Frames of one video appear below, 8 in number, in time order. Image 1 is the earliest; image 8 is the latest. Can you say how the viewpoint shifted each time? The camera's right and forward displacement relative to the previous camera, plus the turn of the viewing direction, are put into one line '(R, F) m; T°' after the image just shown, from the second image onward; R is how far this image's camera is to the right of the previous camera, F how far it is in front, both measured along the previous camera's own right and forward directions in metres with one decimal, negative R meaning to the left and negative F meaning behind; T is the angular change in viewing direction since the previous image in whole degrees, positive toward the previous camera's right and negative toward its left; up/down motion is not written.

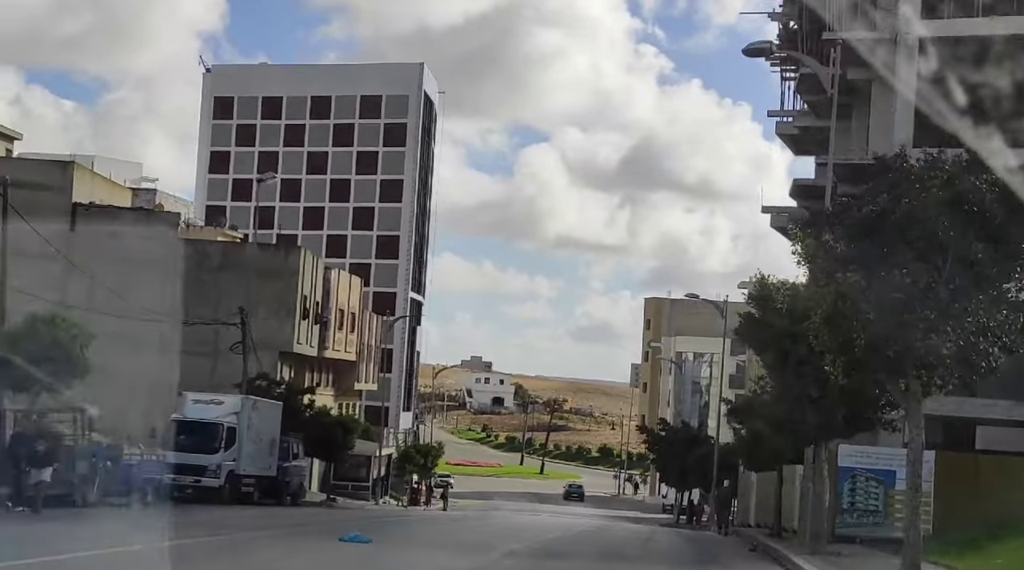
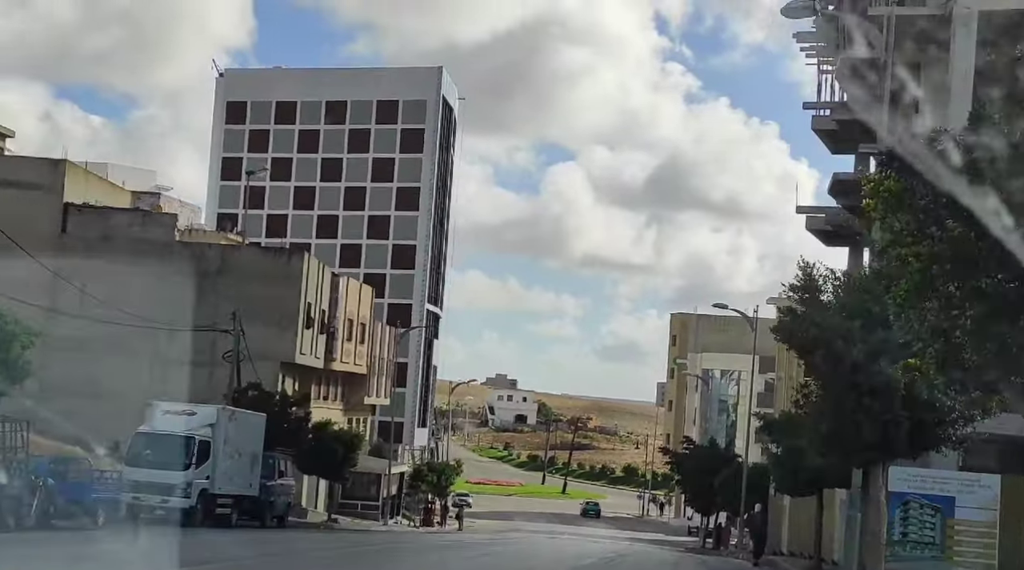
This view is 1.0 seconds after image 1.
(+0.3, +3.3) m; -1°
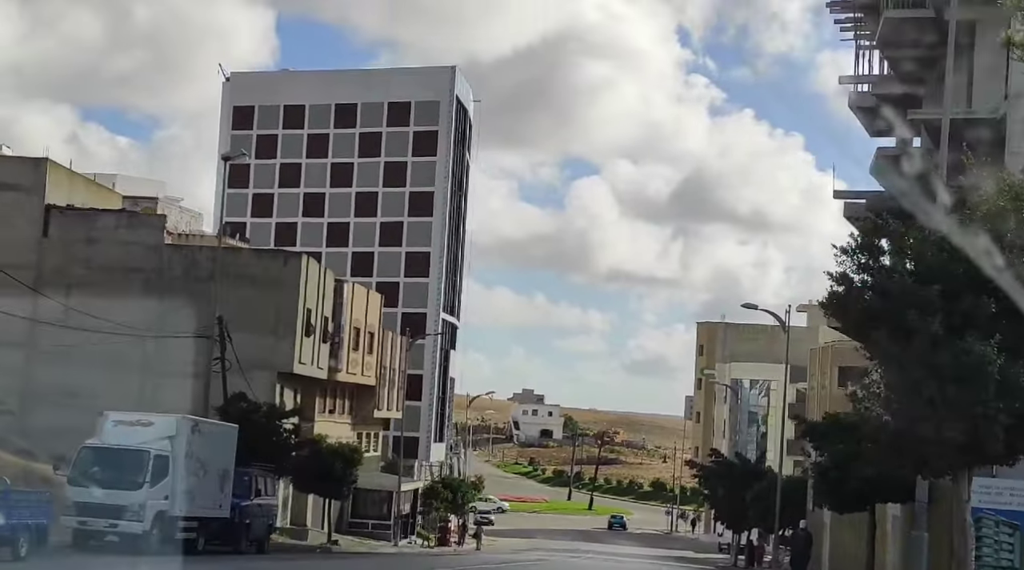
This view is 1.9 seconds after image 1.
(+0.4, +3.6) m; -1°
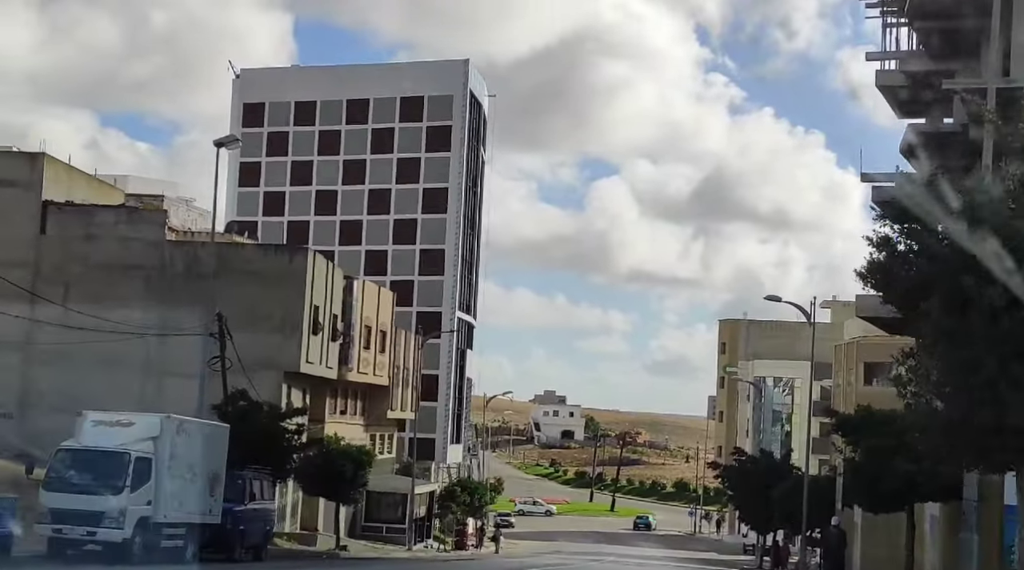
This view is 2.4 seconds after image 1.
(+0.2, +1.7) m; -1°
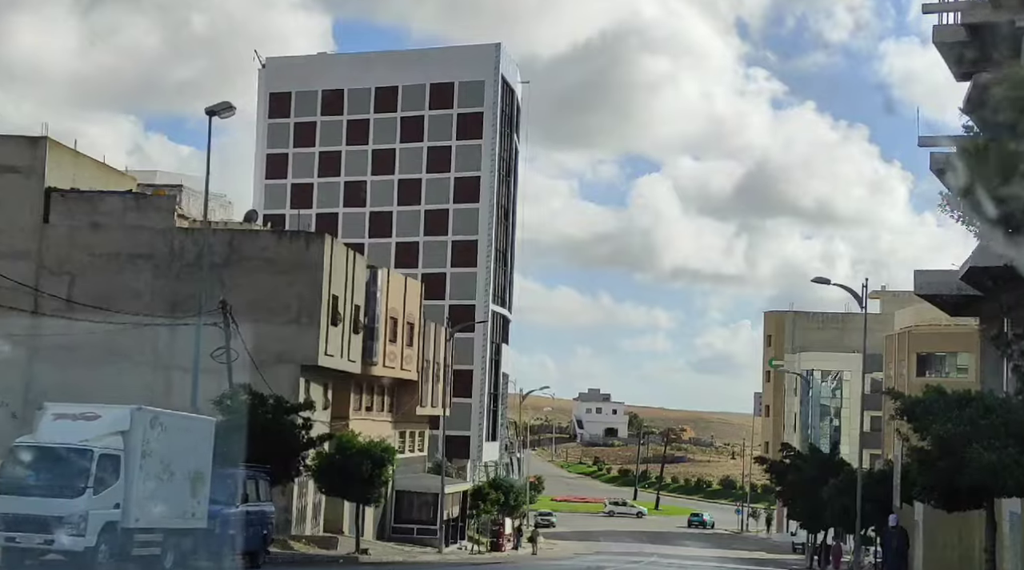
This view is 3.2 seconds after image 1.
(+0.4, +2.8) m; -2°
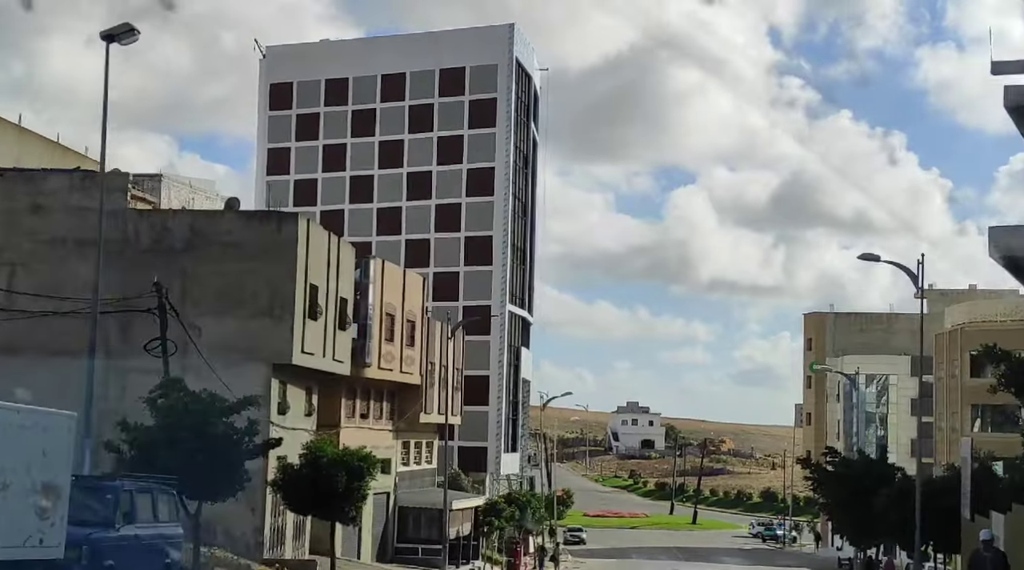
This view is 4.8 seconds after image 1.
(+0.9, +5.7) m; -1°
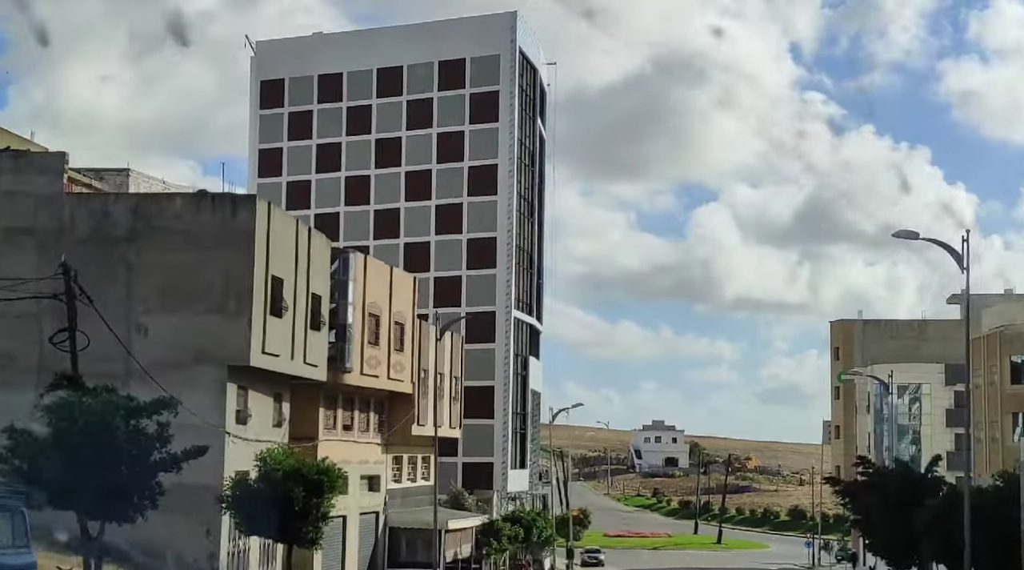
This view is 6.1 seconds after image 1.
(+0.8, +4.7) m; -1°
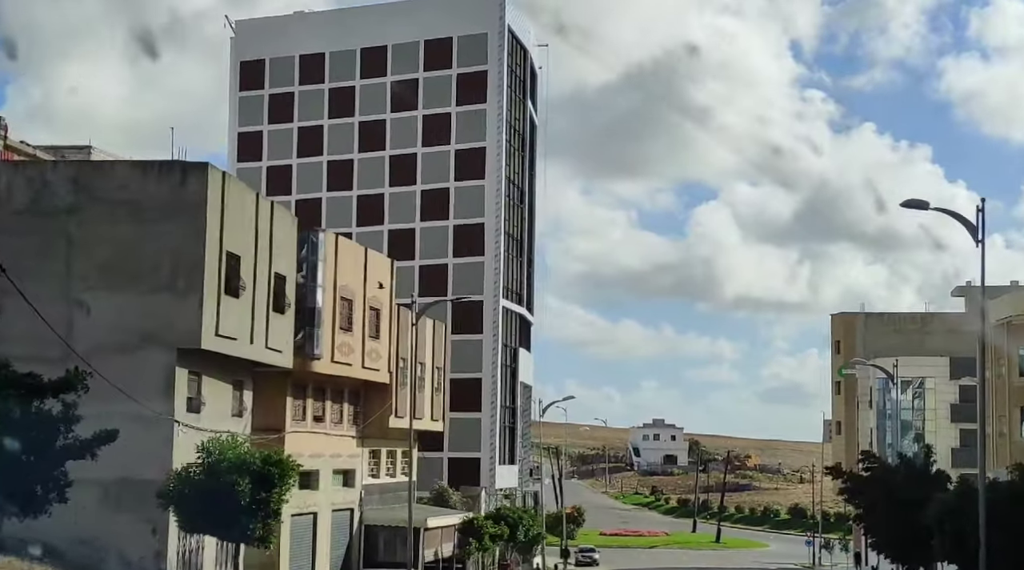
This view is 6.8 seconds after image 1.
(+0.5, +2.8) m; 0°
